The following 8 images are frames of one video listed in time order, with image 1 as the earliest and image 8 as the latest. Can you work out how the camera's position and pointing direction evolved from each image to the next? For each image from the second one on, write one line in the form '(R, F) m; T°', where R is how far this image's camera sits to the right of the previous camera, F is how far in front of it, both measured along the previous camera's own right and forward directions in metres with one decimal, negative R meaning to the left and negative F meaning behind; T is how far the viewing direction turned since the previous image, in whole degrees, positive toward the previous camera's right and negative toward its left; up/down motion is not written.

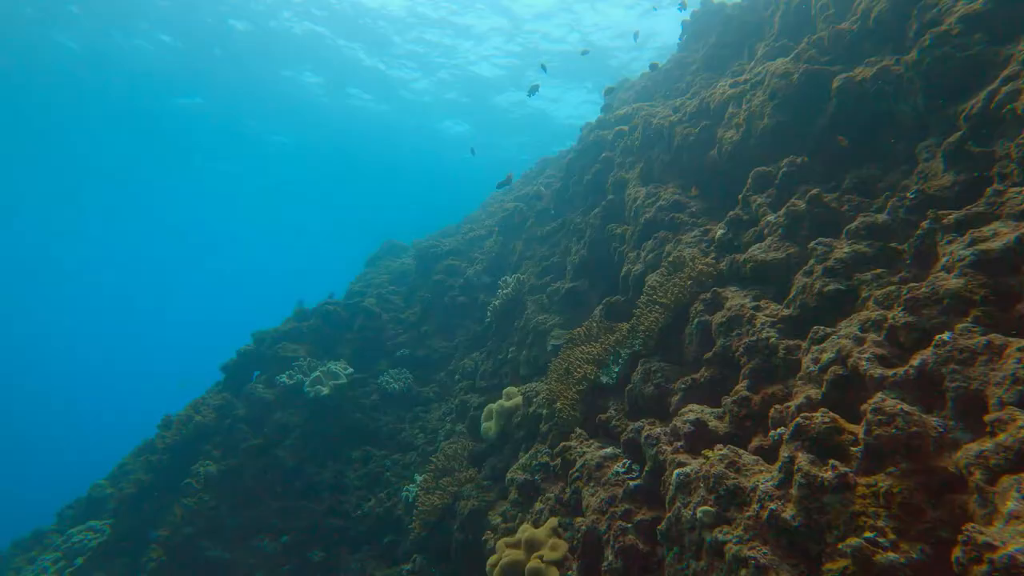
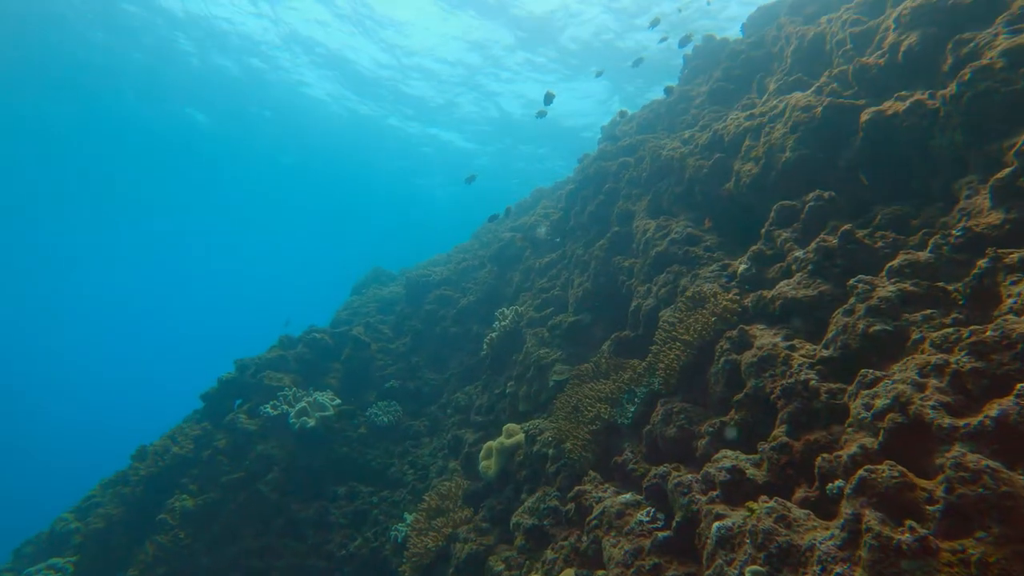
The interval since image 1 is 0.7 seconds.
(-0.3, +0.3) m; +2°
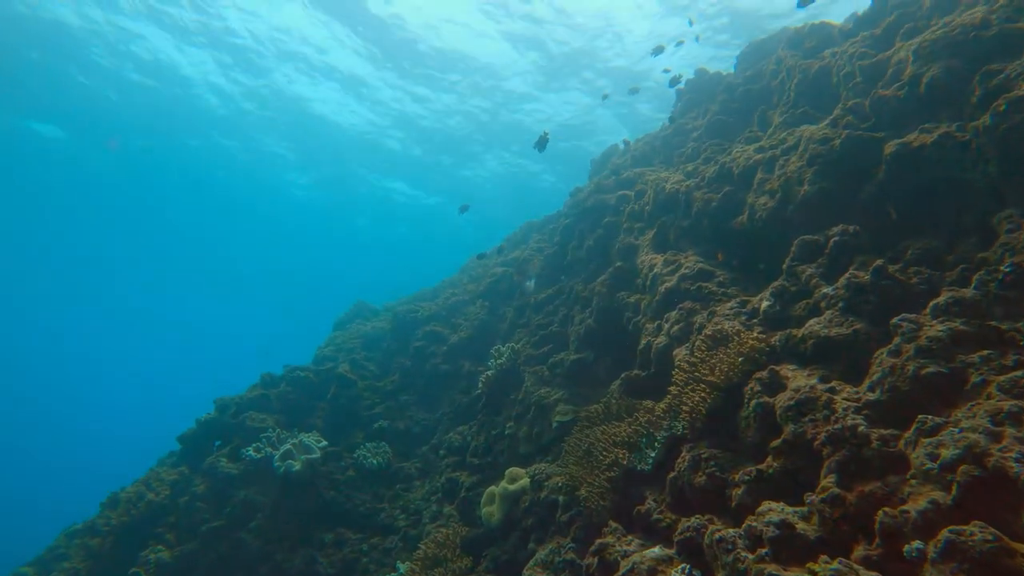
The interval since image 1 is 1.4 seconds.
(-0.3, +0.3) m; +2°
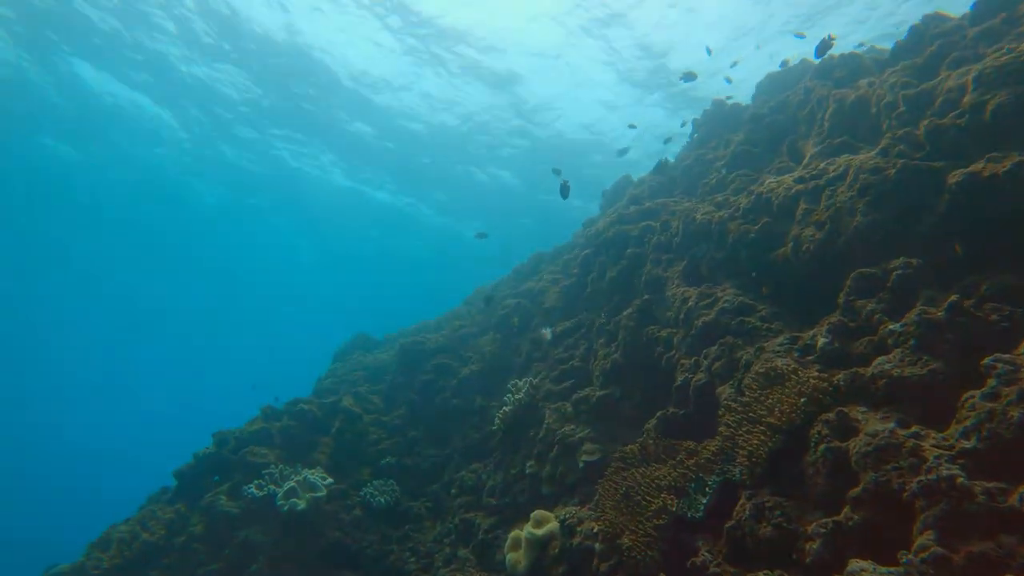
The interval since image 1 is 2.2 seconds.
(-0.4, +0.3) m; +1°
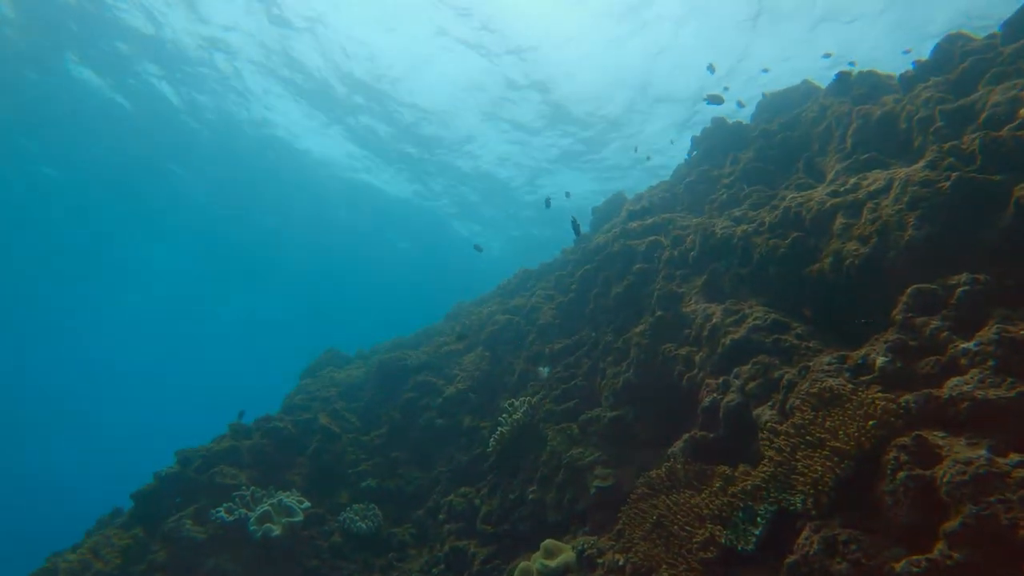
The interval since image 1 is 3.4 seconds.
(-0.6, +0.5) m; +3°
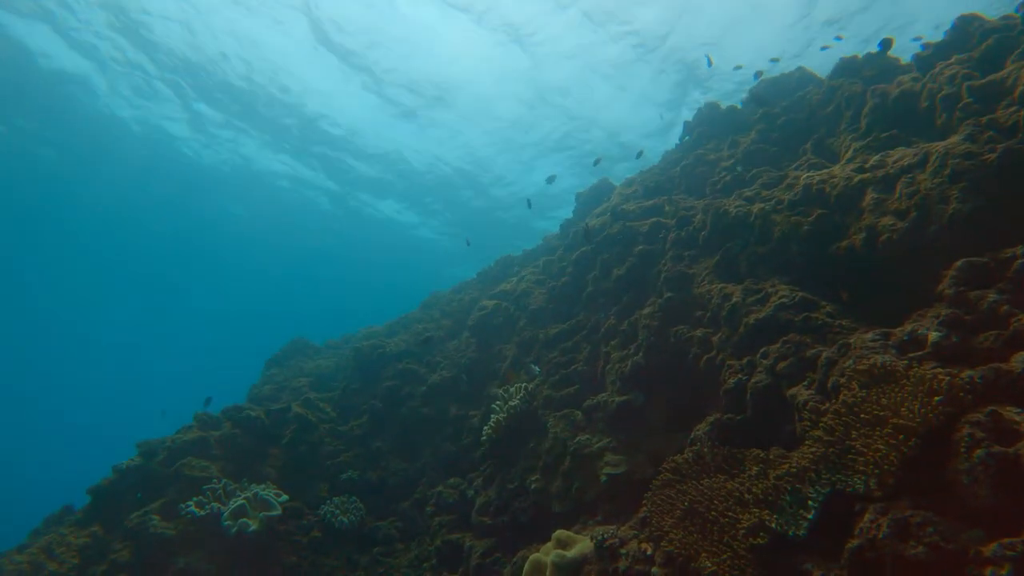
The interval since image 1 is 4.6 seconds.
(-0.6, +0.4) m; +4°
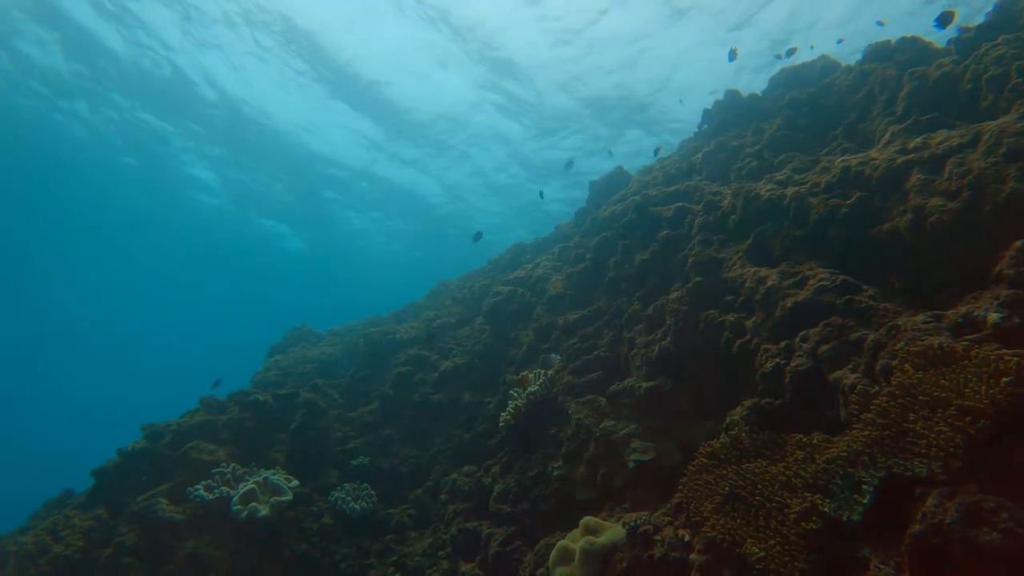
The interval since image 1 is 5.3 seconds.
(-0.3, +0.2) m; 0°
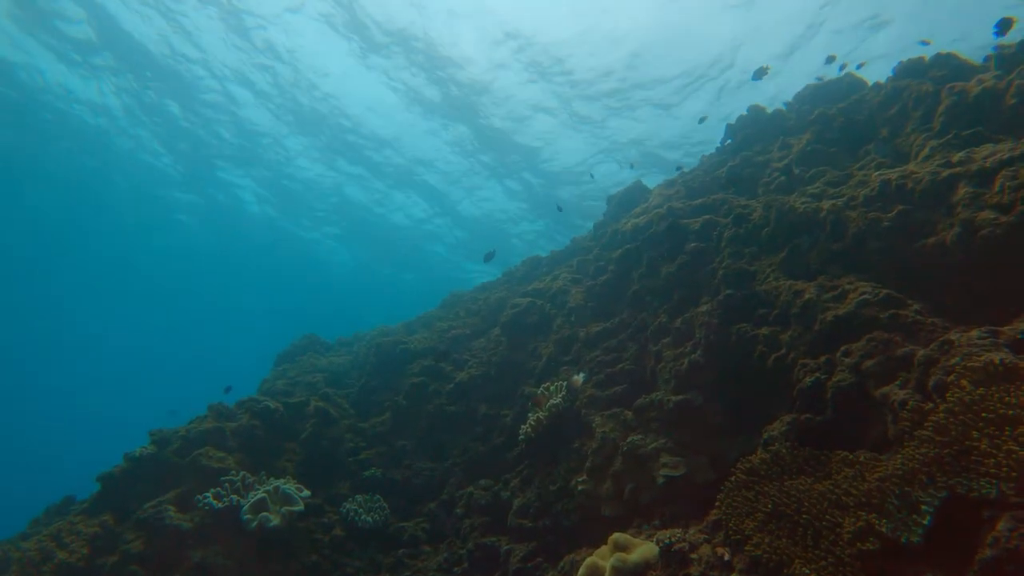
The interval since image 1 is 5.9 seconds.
(-0.3, +0.2) m; 0°
